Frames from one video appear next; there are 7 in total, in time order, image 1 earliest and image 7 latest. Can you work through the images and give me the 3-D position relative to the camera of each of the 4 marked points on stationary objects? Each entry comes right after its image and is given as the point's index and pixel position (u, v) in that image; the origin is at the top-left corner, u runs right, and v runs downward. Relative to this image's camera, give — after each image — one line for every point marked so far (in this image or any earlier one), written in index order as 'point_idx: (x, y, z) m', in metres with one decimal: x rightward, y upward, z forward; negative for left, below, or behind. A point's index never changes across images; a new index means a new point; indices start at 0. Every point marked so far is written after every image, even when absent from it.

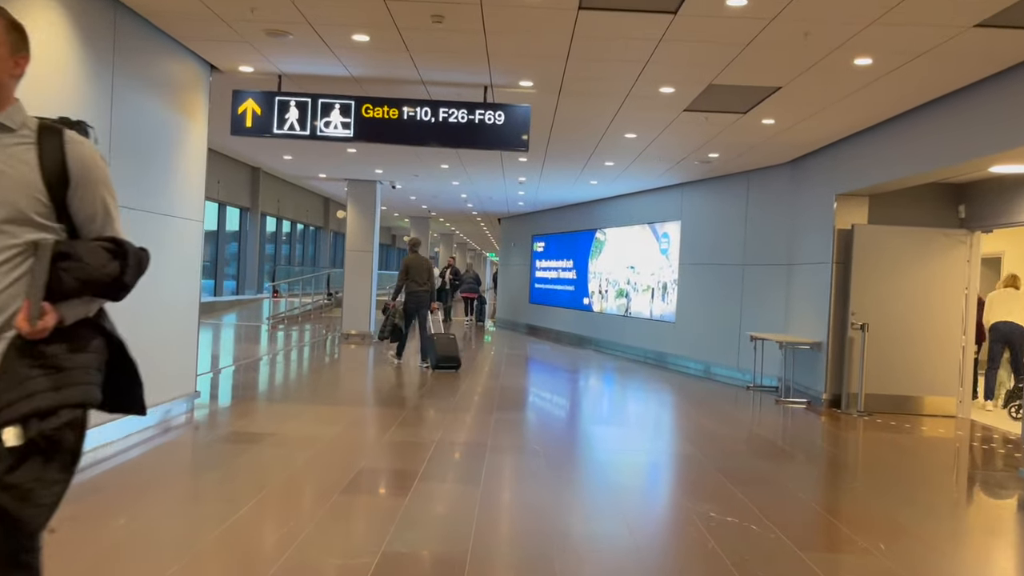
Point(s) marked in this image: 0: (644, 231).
0: (+2.1, +0.9, +13.1) m
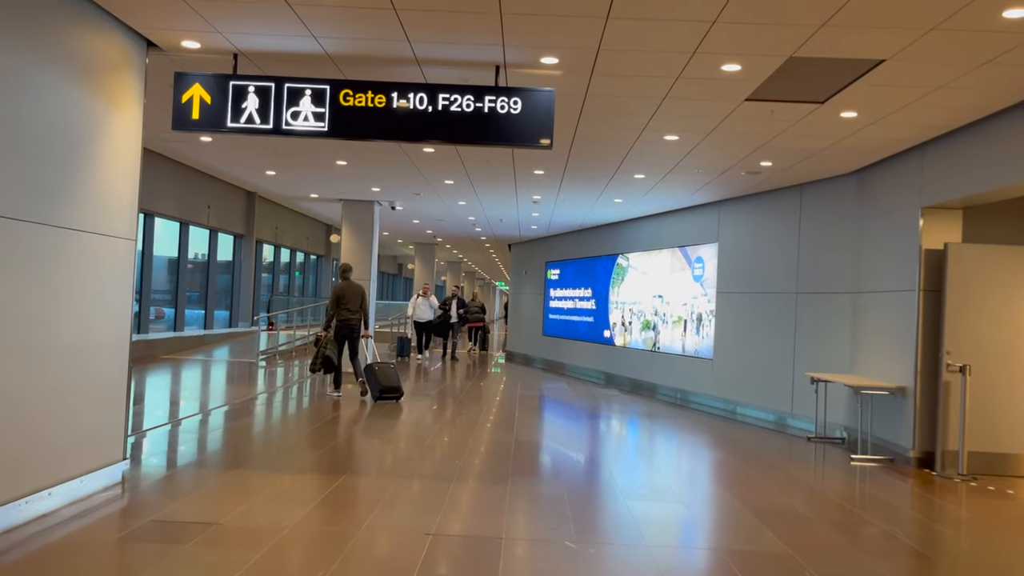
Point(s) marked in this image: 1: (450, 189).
0: (+2.3, +0.5, +11.7) m
1: (-0.8, +1.2, +10.7) m
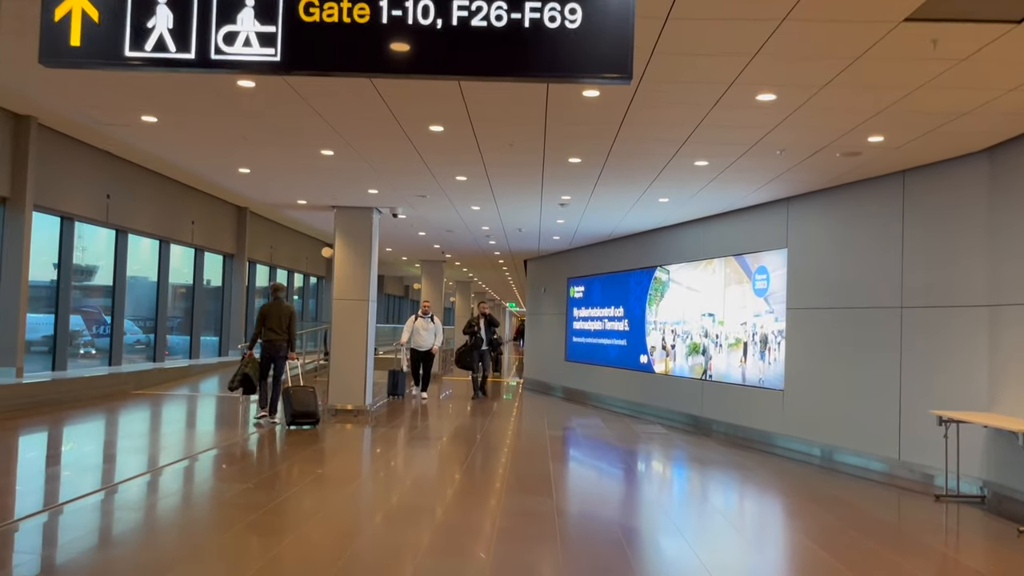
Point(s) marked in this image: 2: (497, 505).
0: (+2.6, +0.3, +9.9) m
1: (-0.5, +1.0, +8.9) m
2: (-0.1, -1.6, +6.3) m
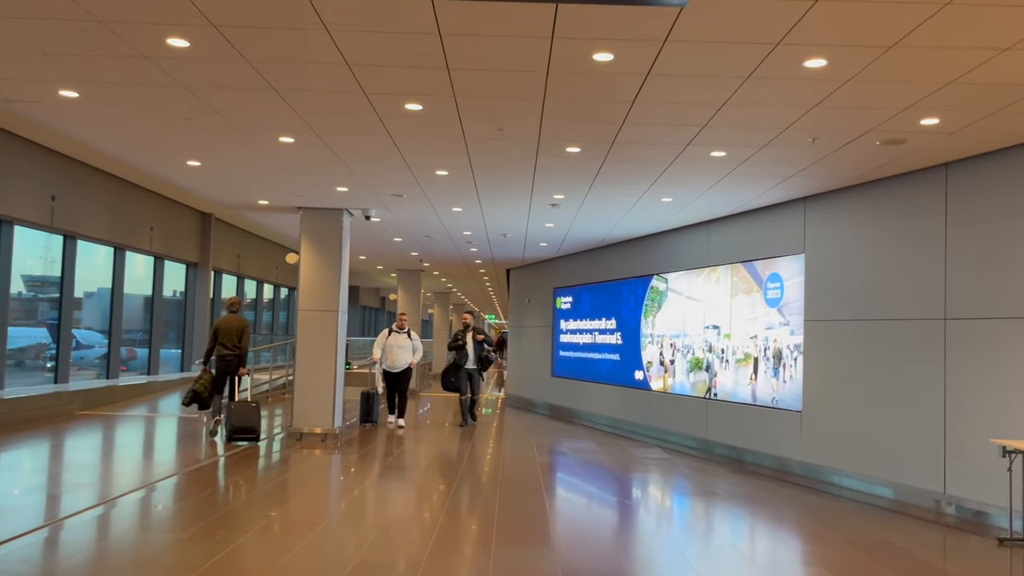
0: (+2.4, +0.1, +9.0) m
1: (-0.7, +0.9, +7.9) m
2: (-0.2, -1.7, +5.3) m
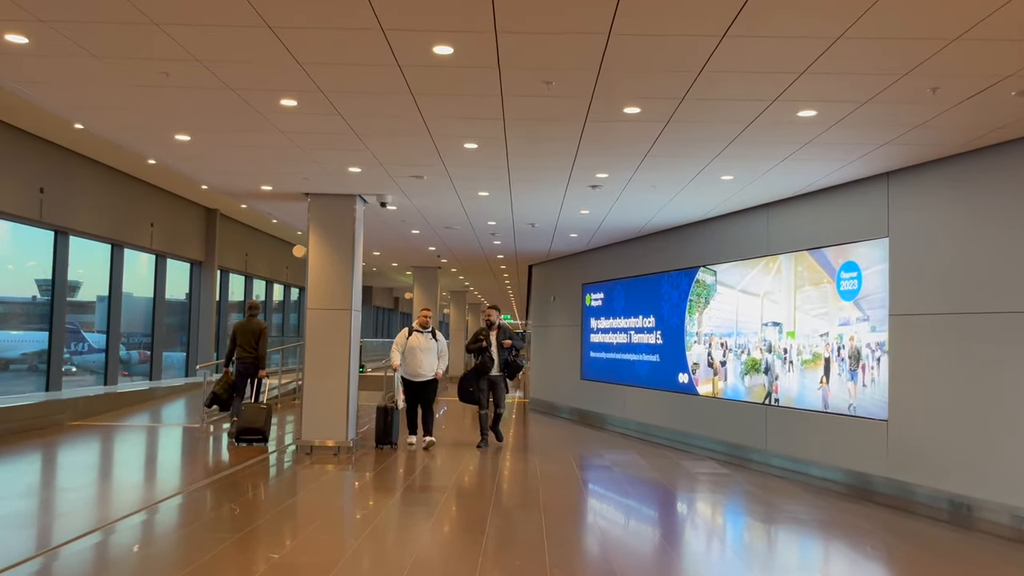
0: (+2.7, +0.2, +7.9) m
1: (-0.4, +1.0, +6.9) m
2: (+0.1, -1.6, +4.3) m
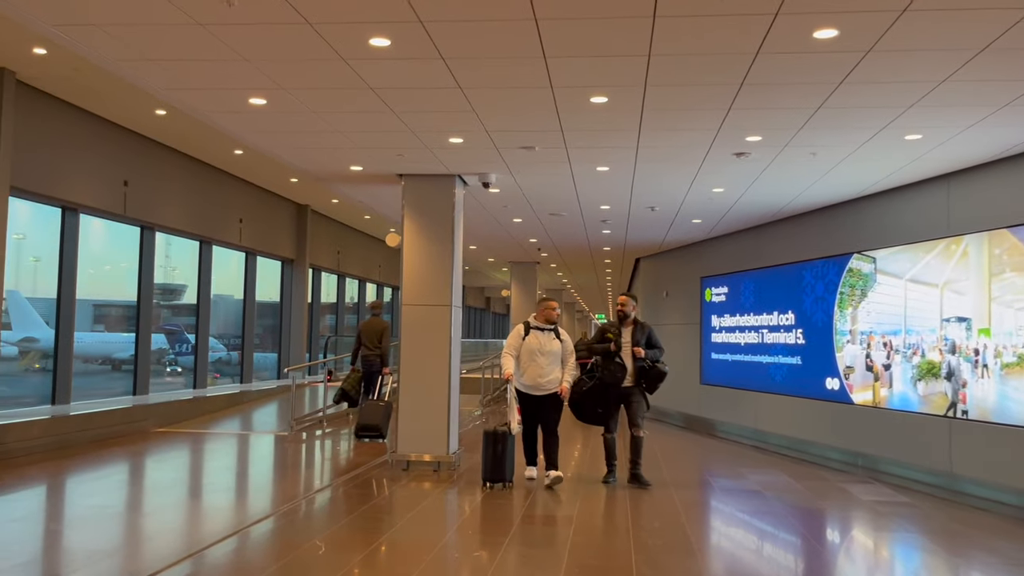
0: (+3.7, +0.3, +6.4) m
1: (+0.6, +1.0, +5.8) m
2: (+0.8, -1.6, +3.1) m
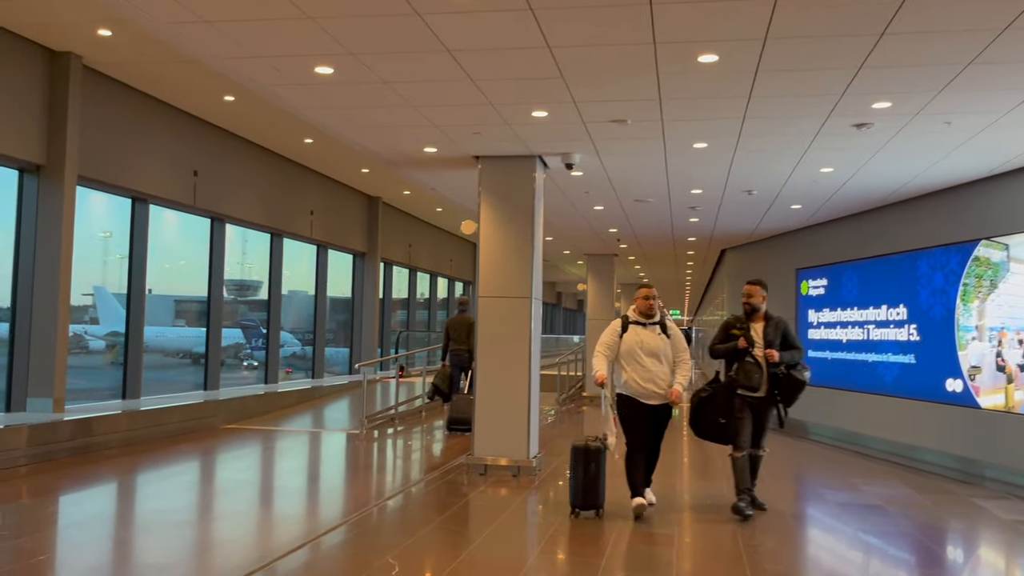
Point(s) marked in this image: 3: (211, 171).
0: (+4.3, +0.4, +5.5) m
1: (+1.1, +1.1, +5.1) m
2: (+1.1, -1.5, +2.5) m
3: (-3.8, +1.5, +10.3) m
